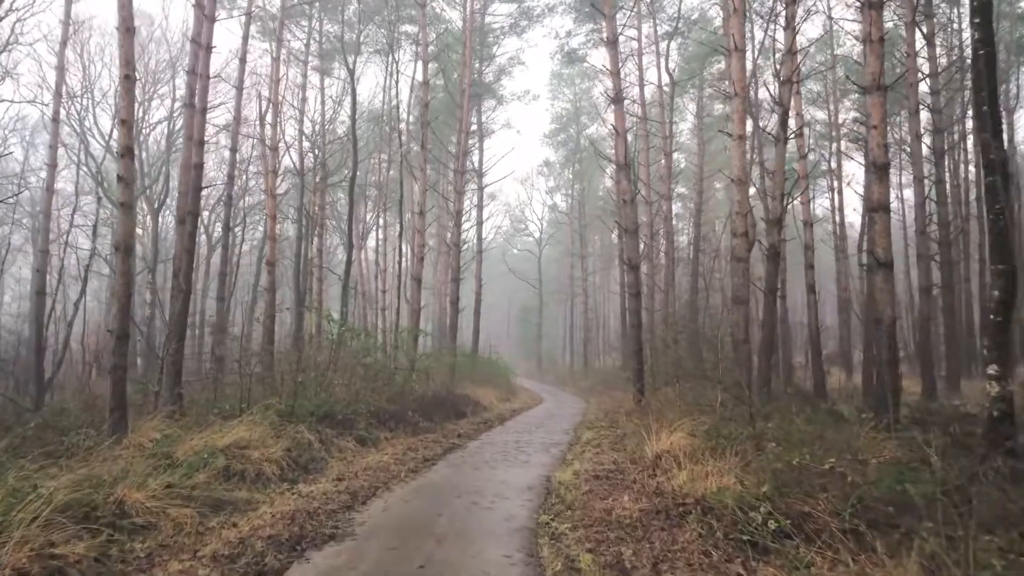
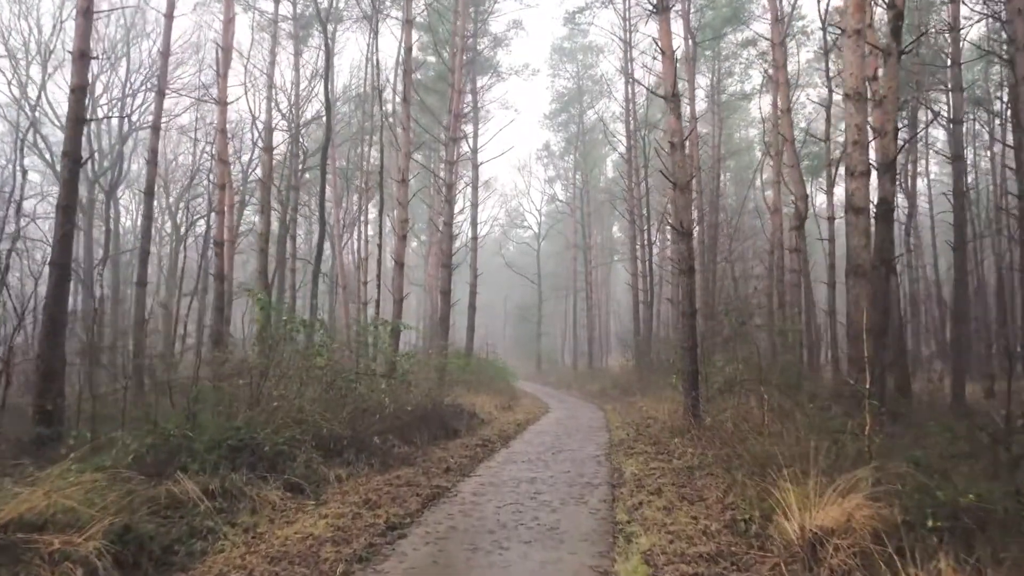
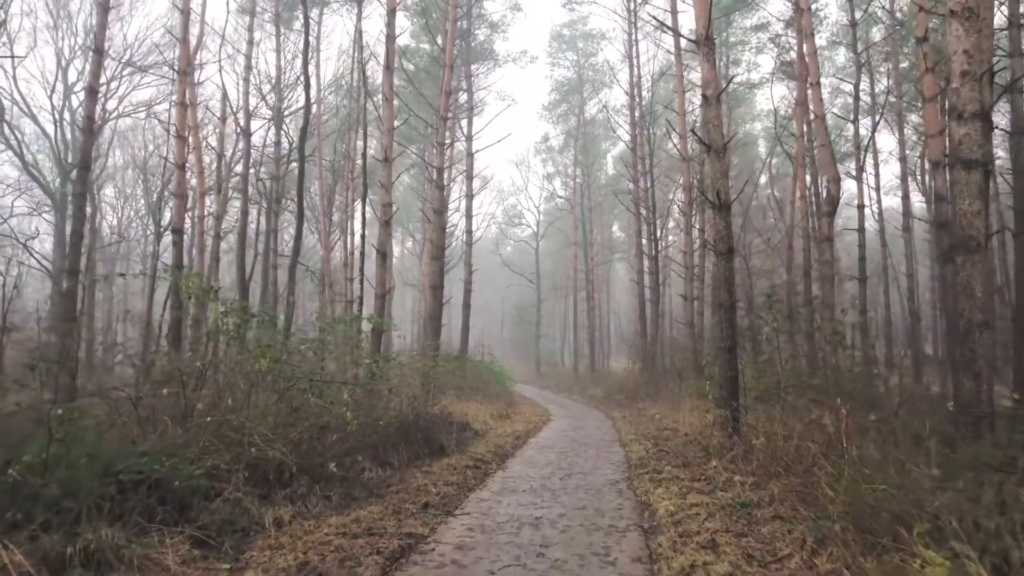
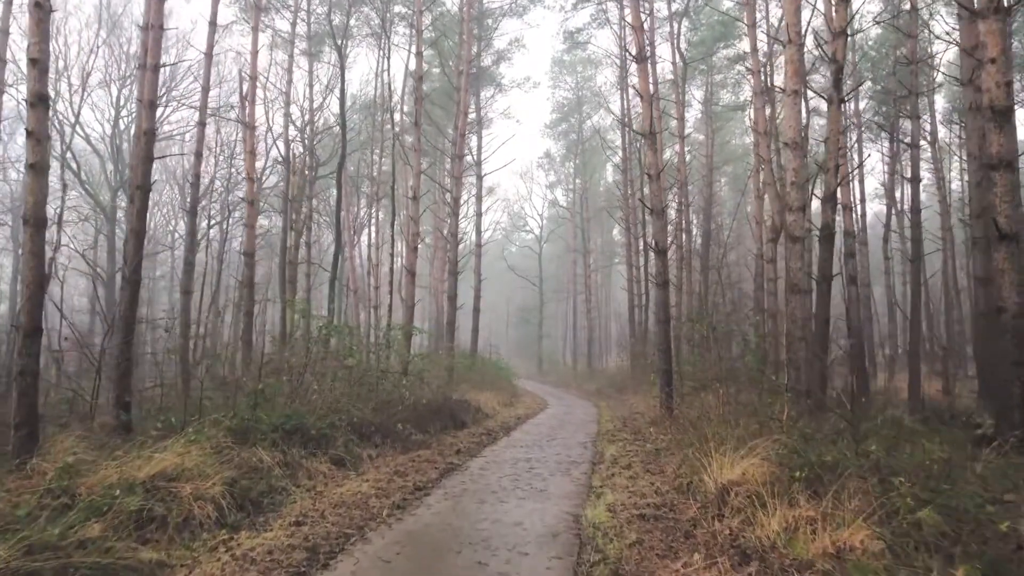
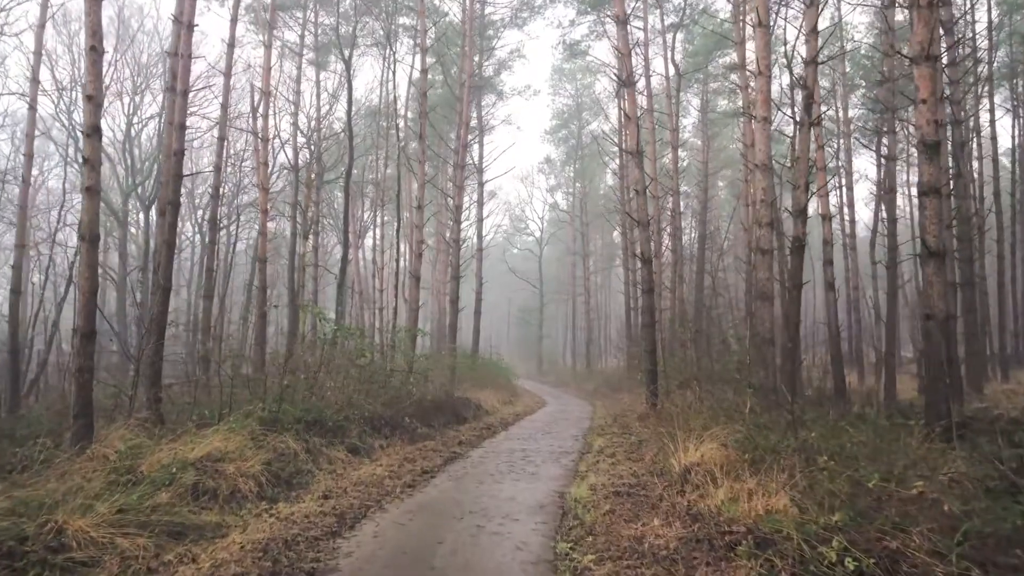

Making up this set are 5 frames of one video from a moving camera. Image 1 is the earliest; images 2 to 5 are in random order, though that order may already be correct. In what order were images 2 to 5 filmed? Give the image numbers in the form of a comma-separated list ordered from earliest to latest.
5, 4, 2, 3
